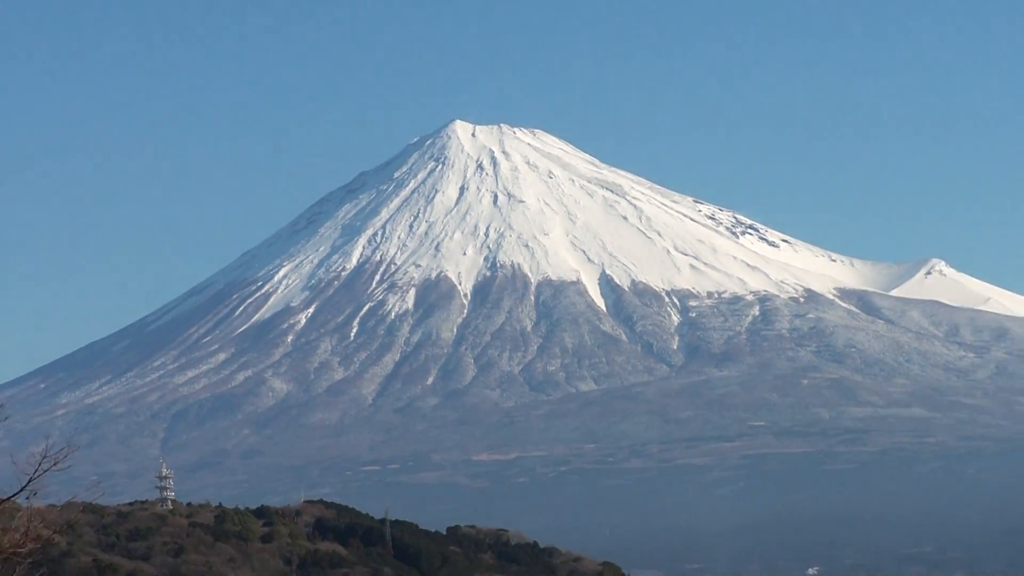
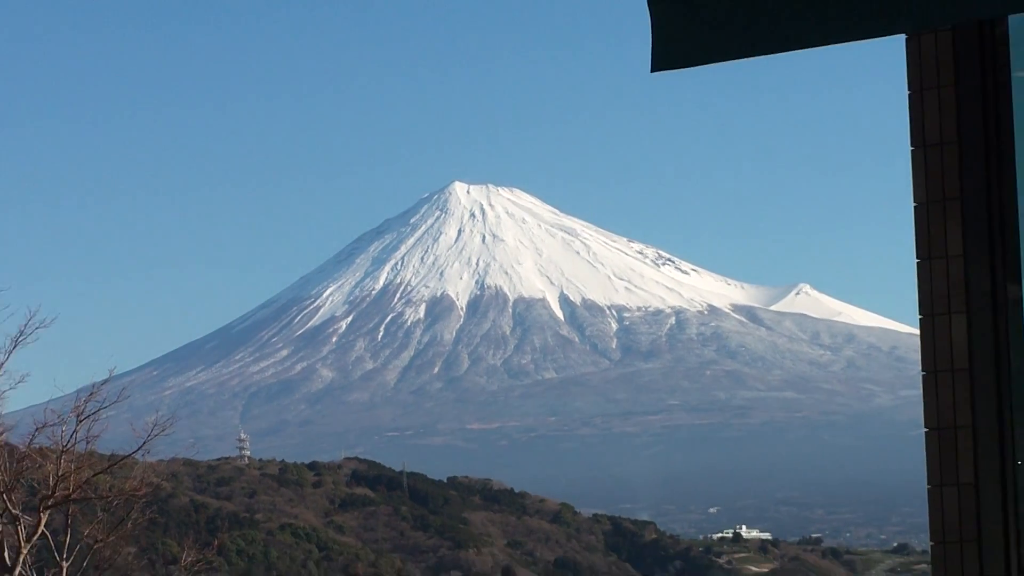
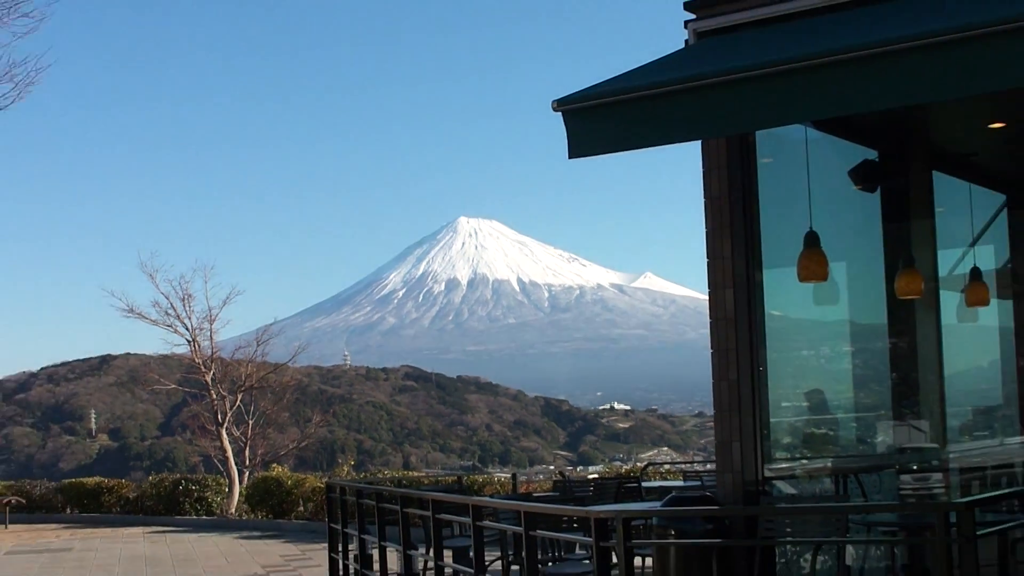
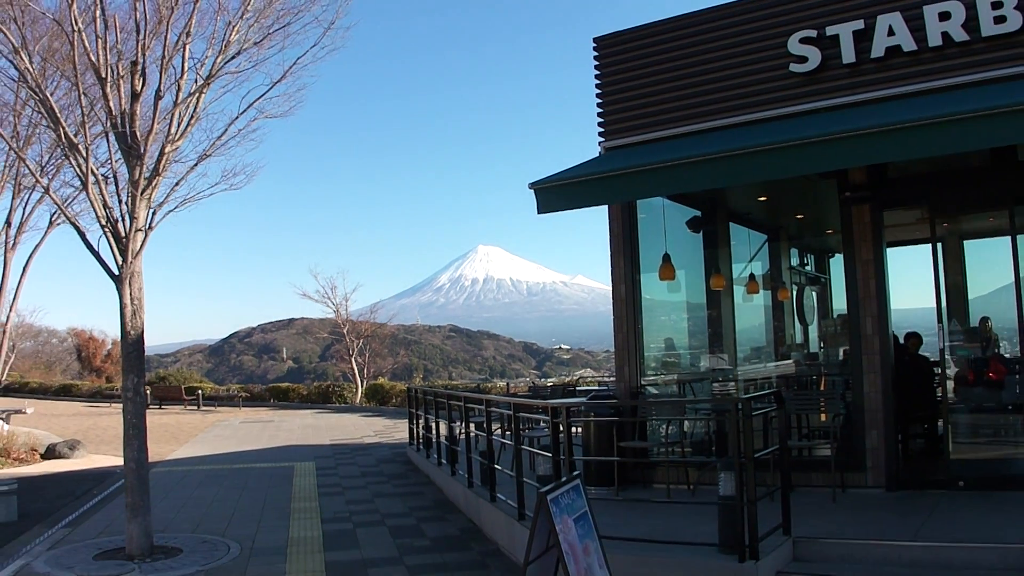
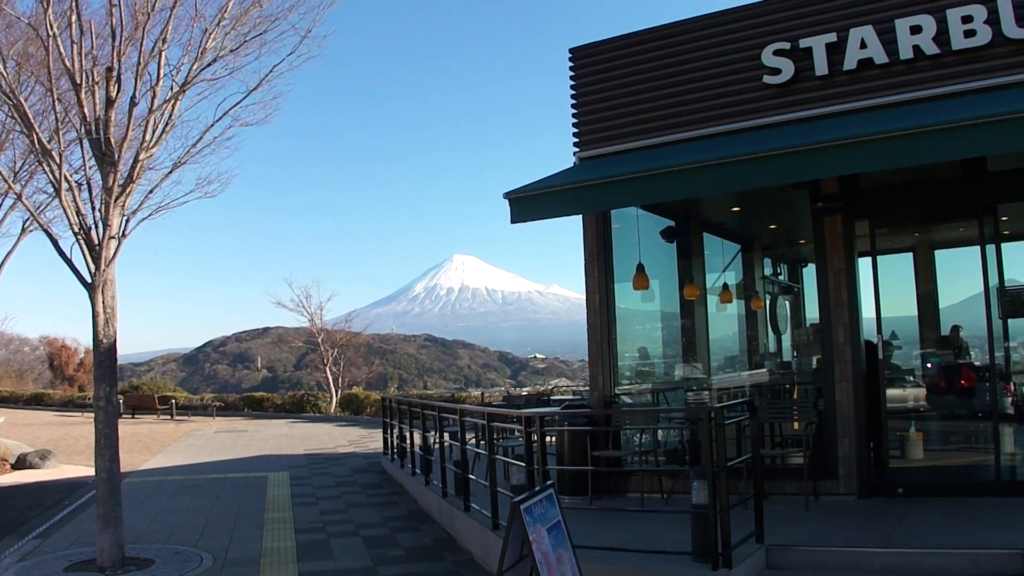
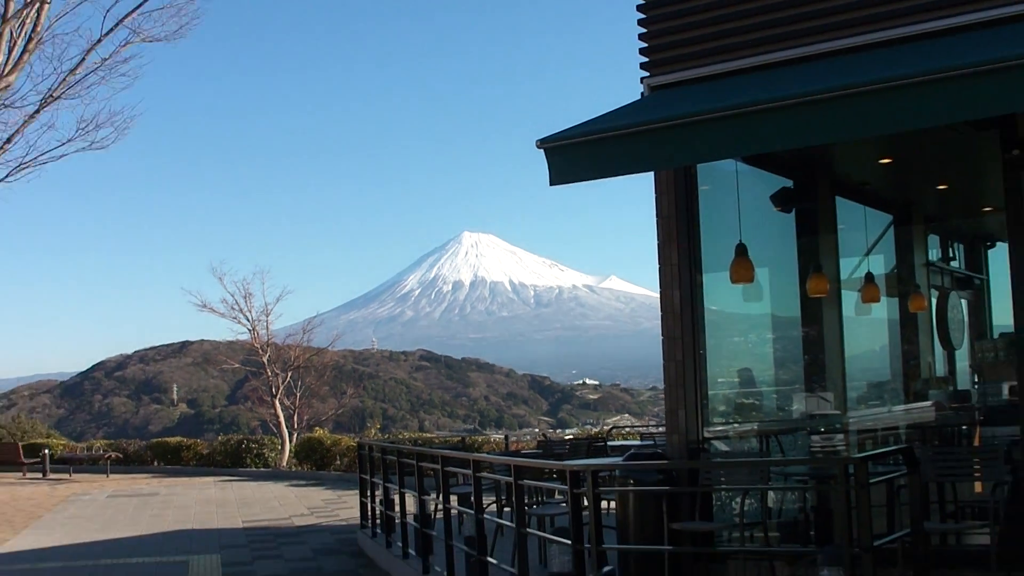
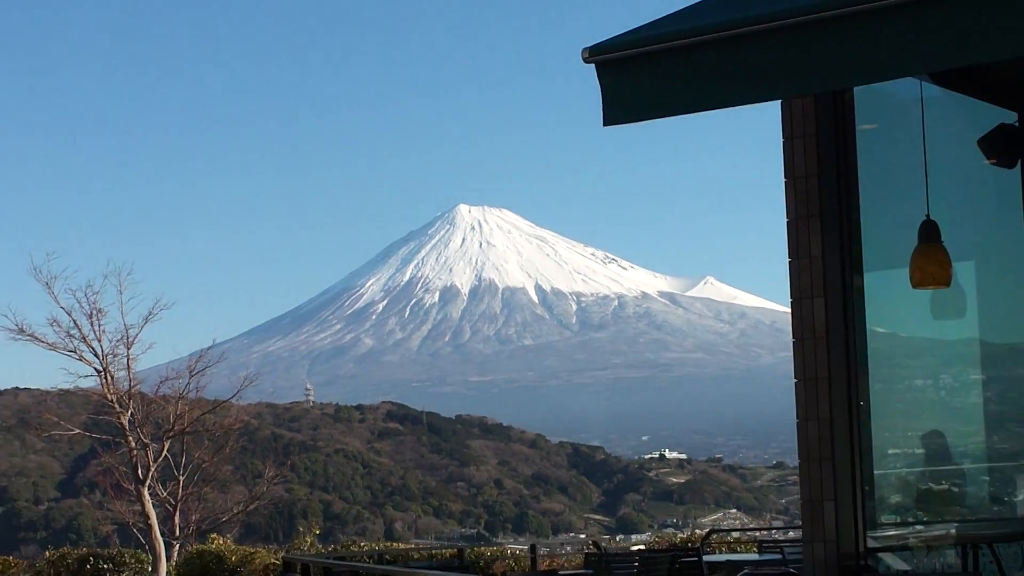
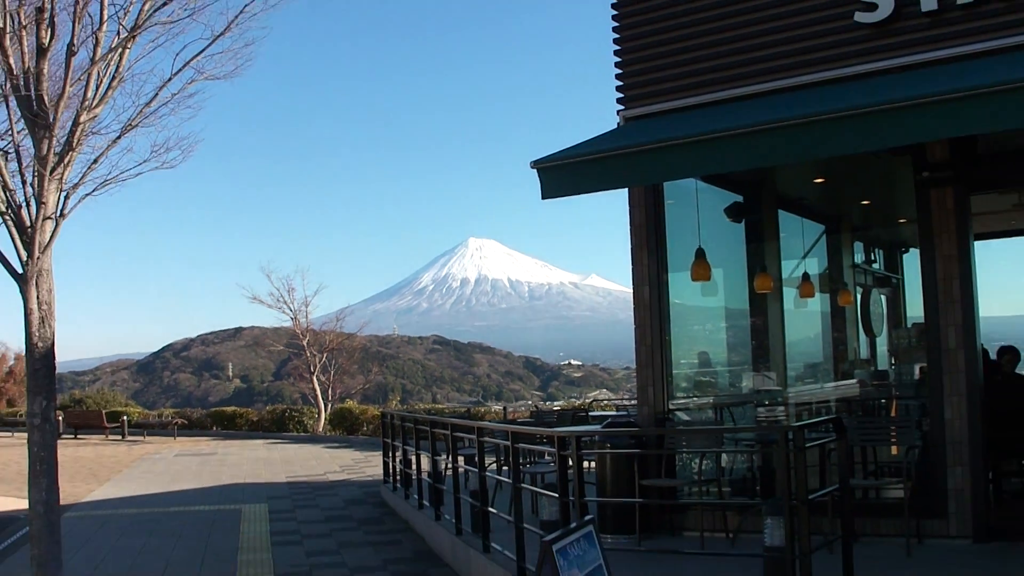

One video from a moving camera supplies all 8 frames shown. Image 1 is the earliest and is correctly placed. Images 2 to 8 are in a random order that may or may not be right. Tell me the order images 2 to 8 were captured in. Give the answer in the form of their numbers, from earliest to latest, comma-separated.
2, 7, 3, 6, 8, 4, 5
